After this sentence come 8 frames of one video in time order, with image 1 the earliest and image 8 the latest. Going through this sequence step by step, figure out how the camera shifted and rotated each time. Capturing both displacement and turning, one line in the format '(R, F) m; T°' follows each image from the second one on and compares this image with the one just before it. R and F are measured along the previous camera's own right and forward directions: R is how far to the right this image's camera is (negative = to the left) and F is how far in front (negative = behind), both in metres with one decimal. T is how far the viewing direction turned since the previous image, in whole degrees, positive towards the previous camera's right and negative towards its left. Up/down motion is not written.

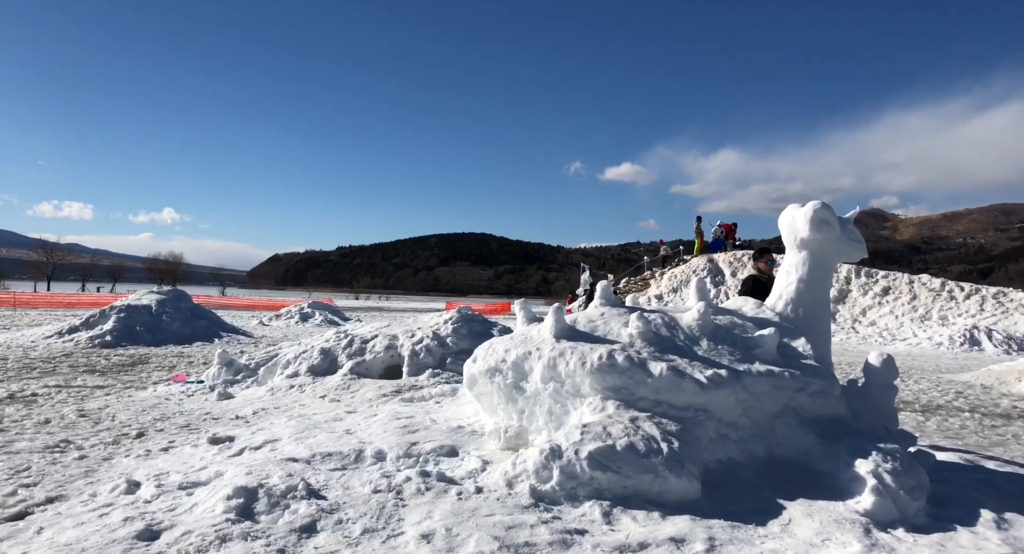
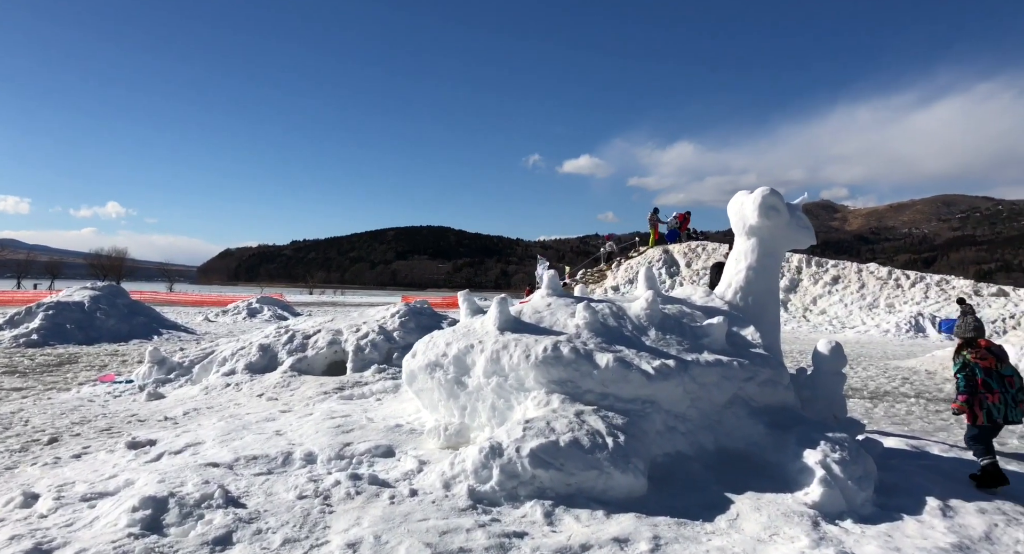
(+0.1, +0.3) m; +4°
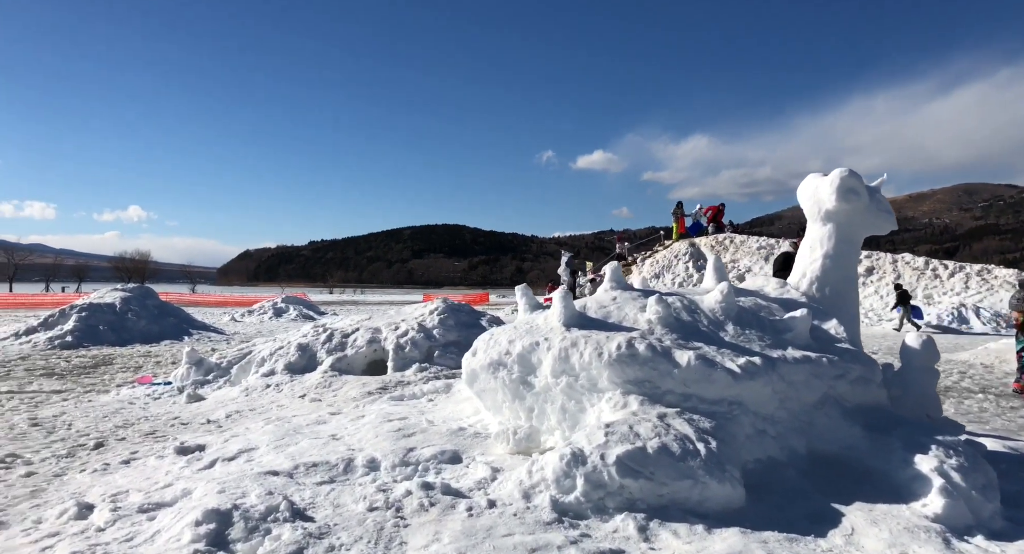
(-0.4, +0.3) m; -2°
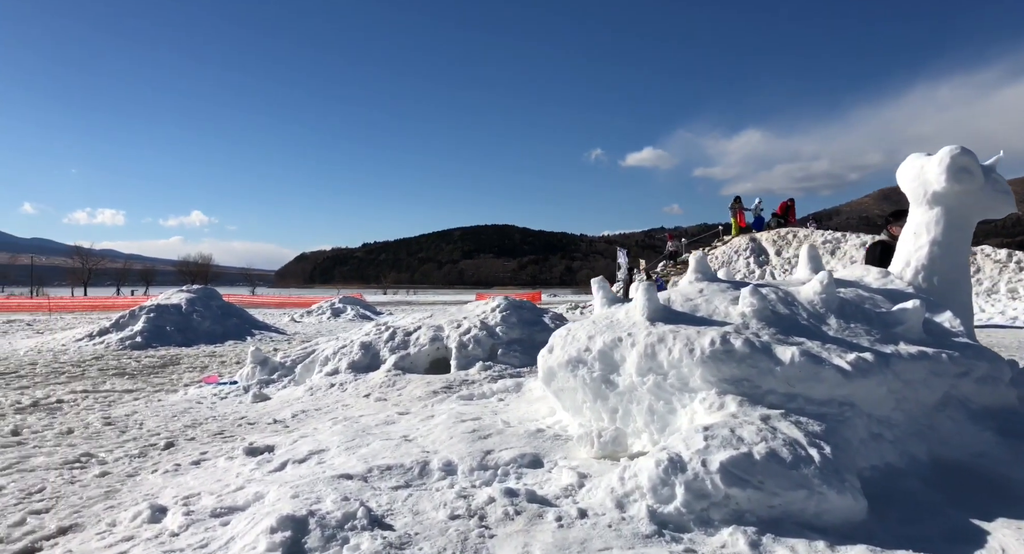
(-0.2, +0.3) m; -4°
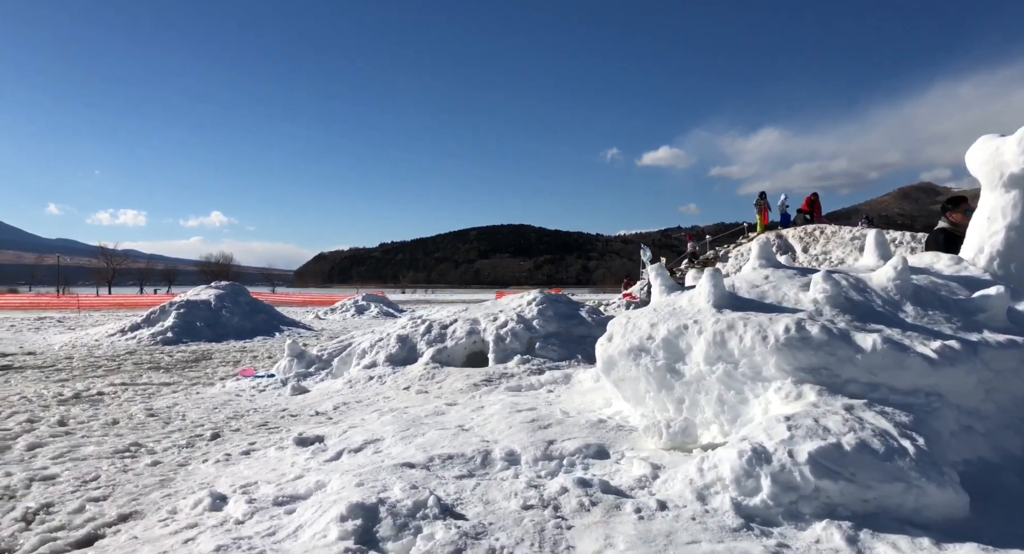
(-0.3, +0.1) m; -2°
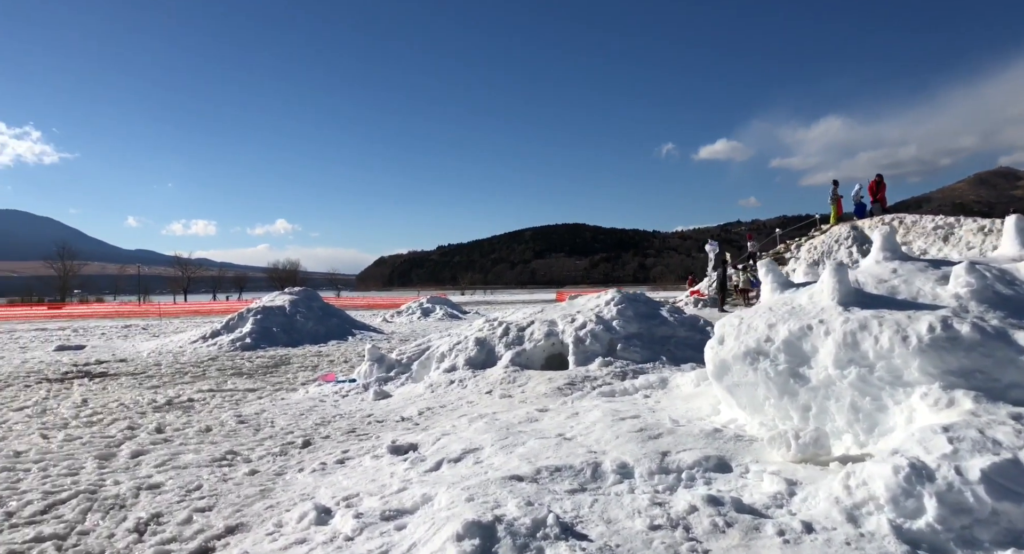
(-0.3, +0.2) m; -5°
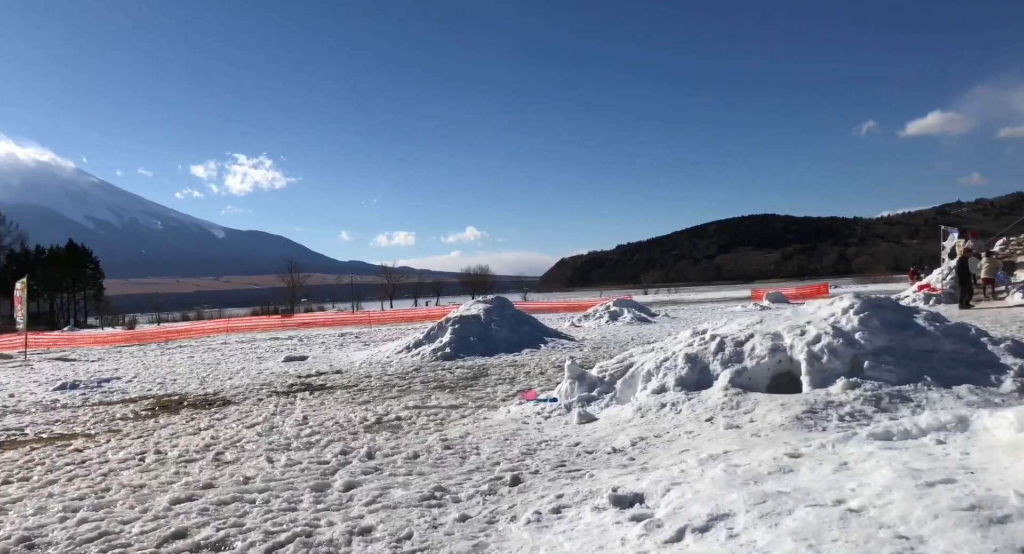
(-0.4, +0.7) m; -16°
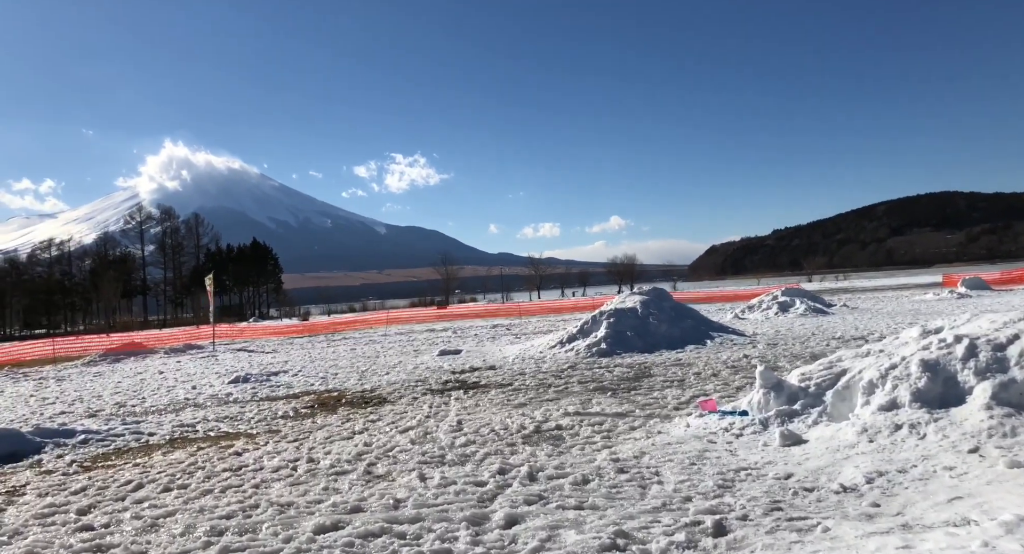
(-0.3, +1.1) m; -13°
